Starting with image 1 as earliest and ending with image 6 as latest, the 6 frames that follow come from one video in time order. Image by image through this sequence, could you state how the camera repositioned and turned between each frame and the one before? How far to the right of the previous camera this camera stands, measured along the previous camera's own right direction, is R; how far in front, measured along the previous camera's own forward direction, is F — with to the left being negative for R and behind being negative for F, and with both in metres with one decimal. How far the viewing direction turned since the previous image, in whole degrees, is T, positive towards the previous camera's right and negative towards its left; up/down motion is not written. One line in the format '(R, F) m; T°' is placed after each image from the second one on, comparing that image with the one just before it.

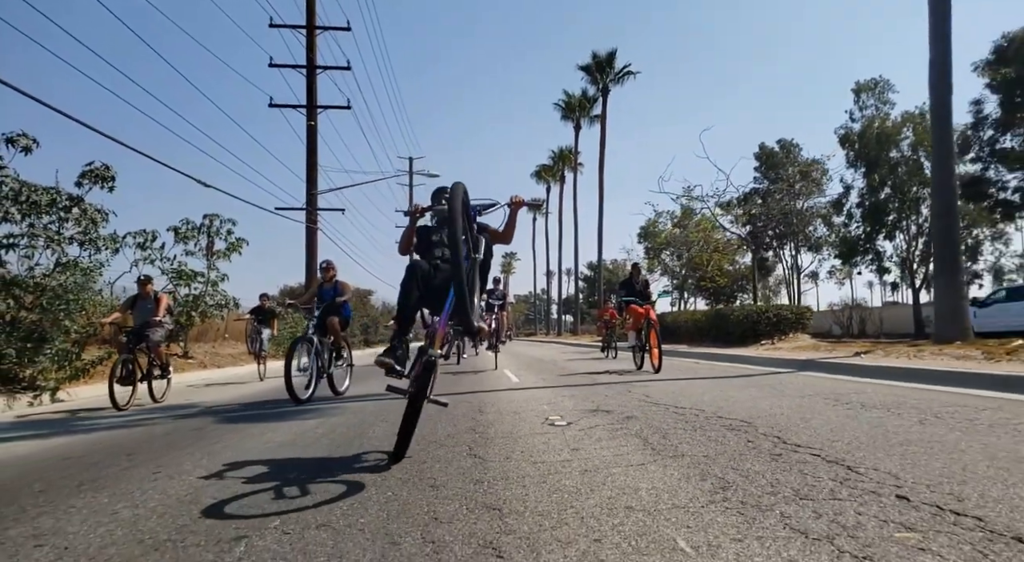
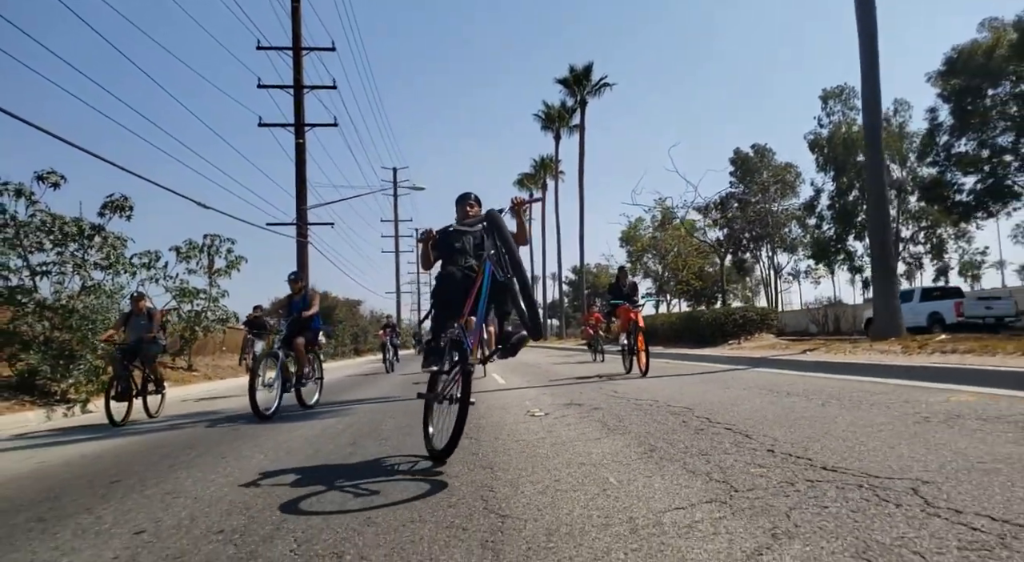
(0.0, -1.6) m; +1°
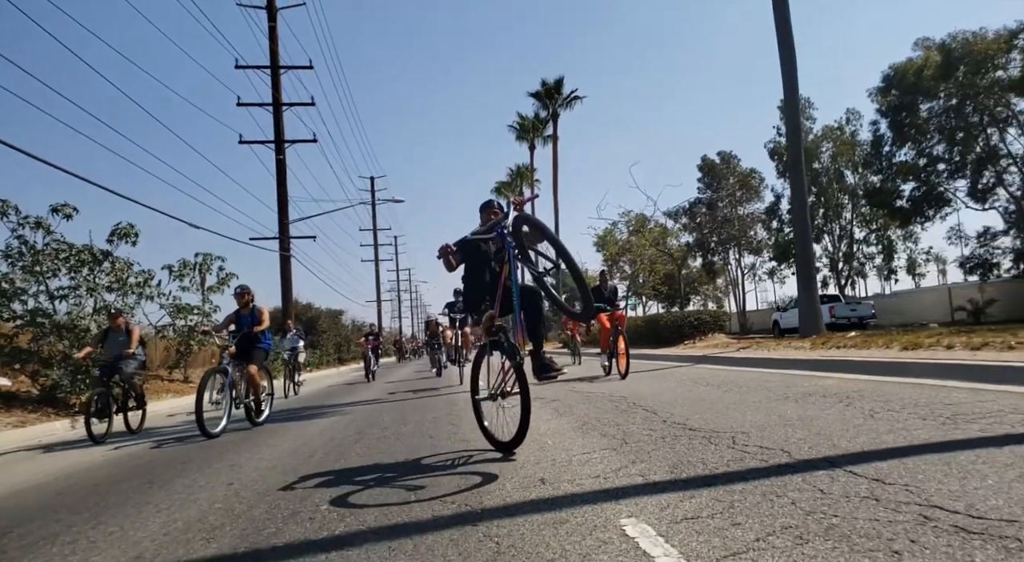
(+0.1, -2.0) m; +2°
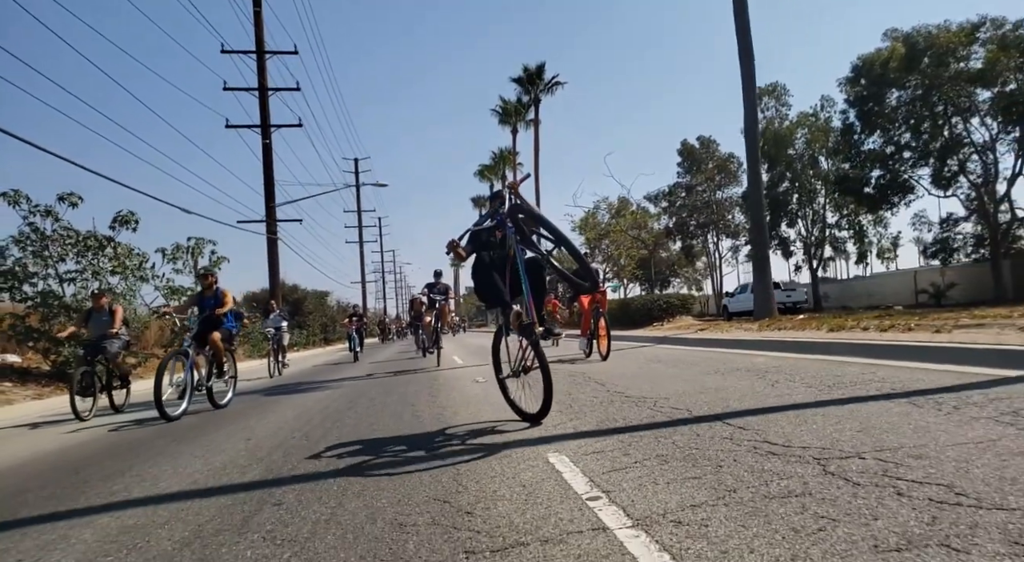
(+0.2, -1.3) m; +1°
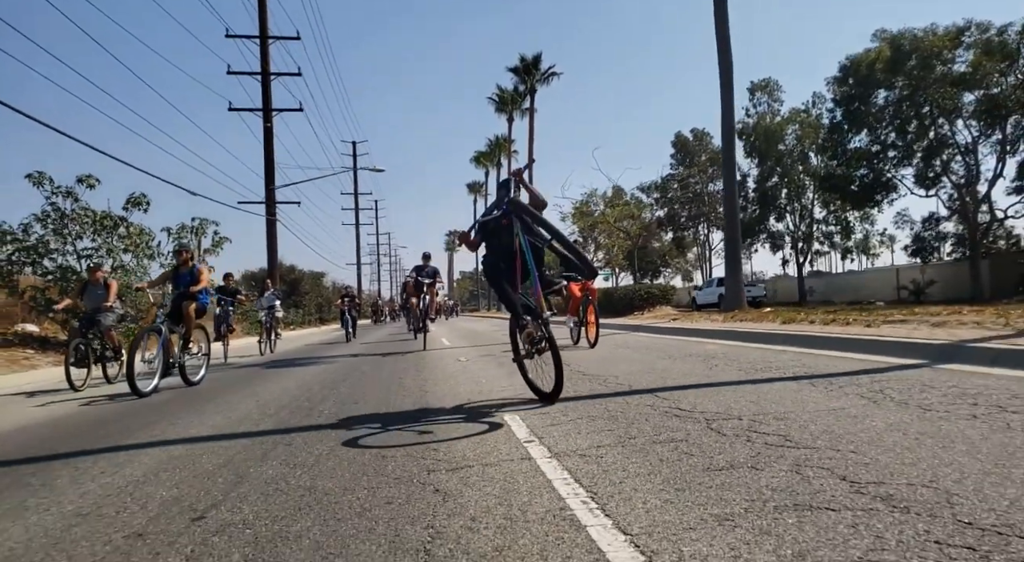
(+0.2, -1.1) m; 0°
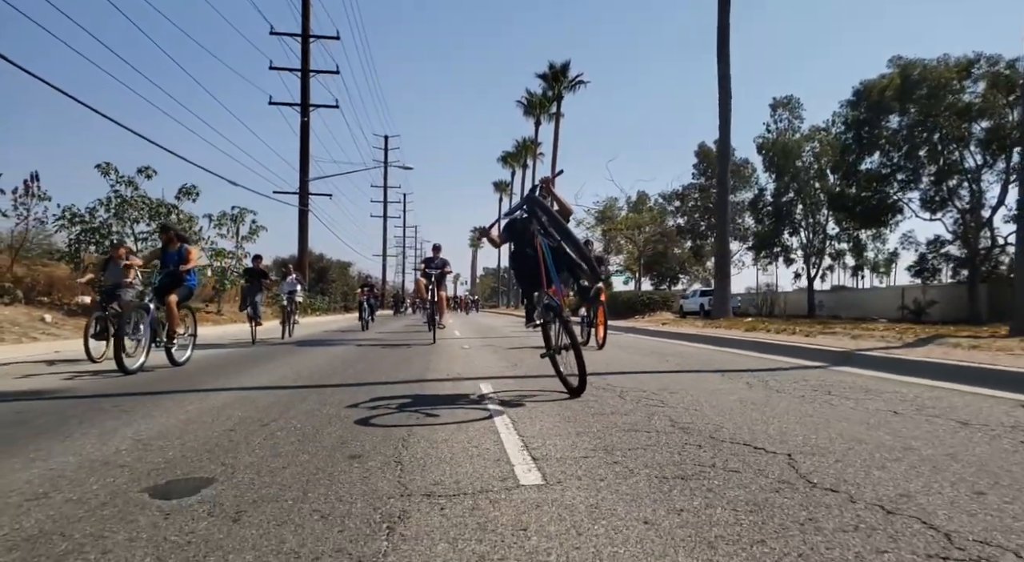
(+0.5, -1.9) m; -2°
